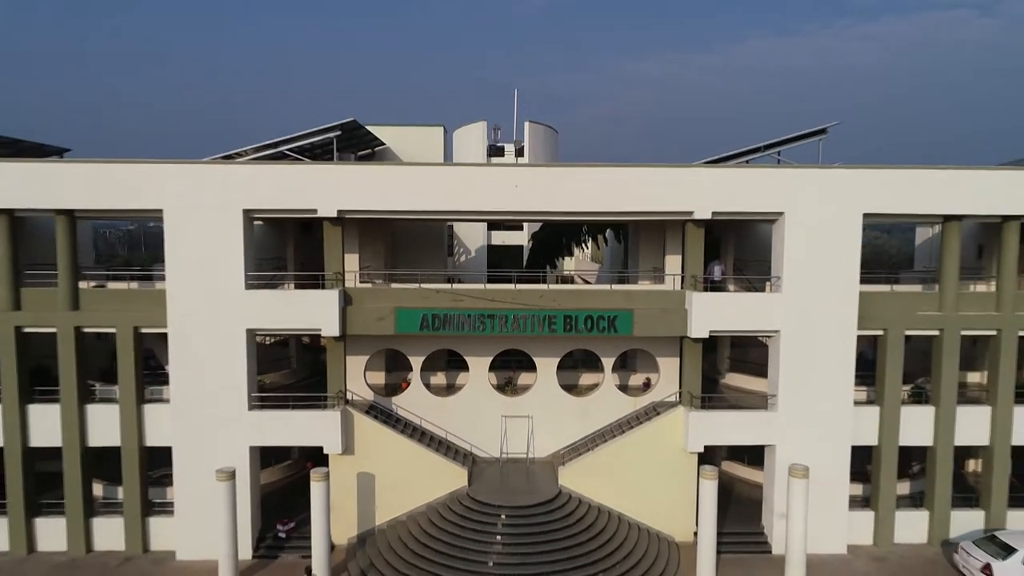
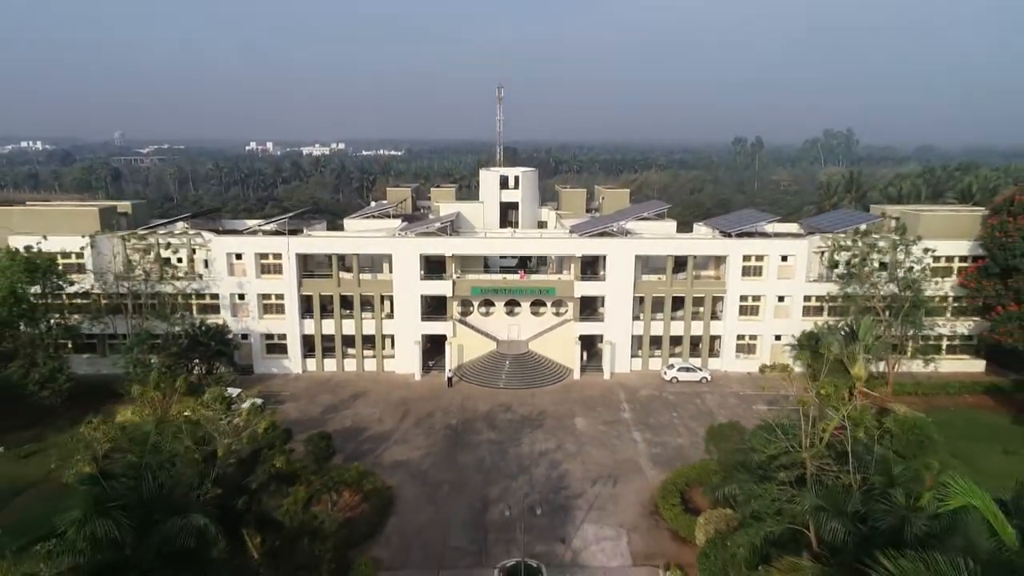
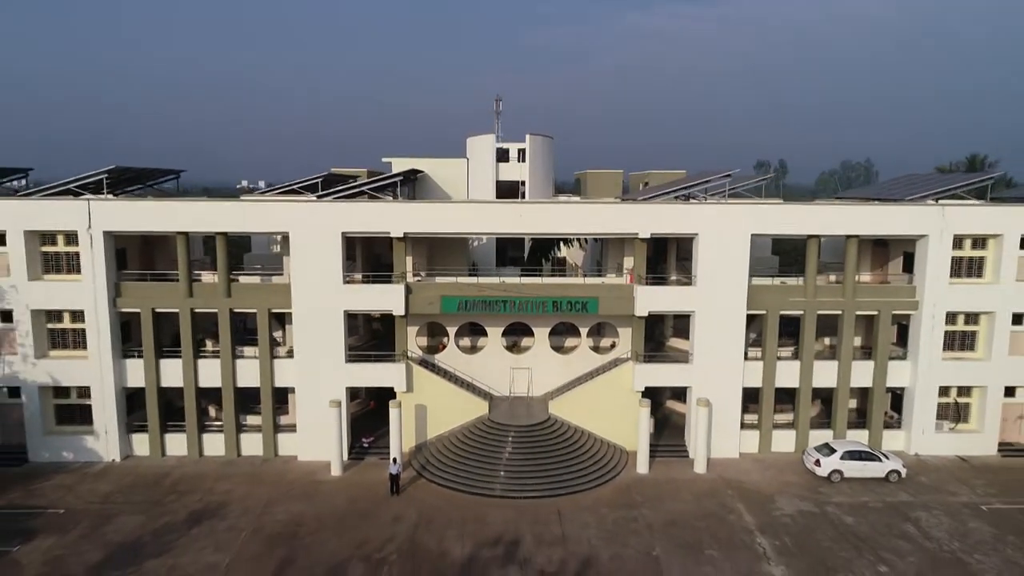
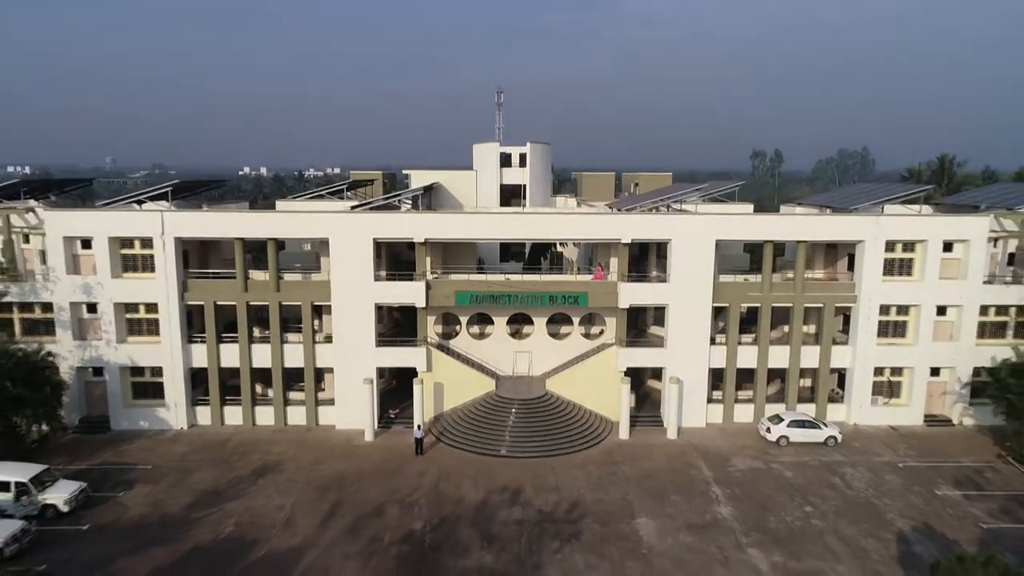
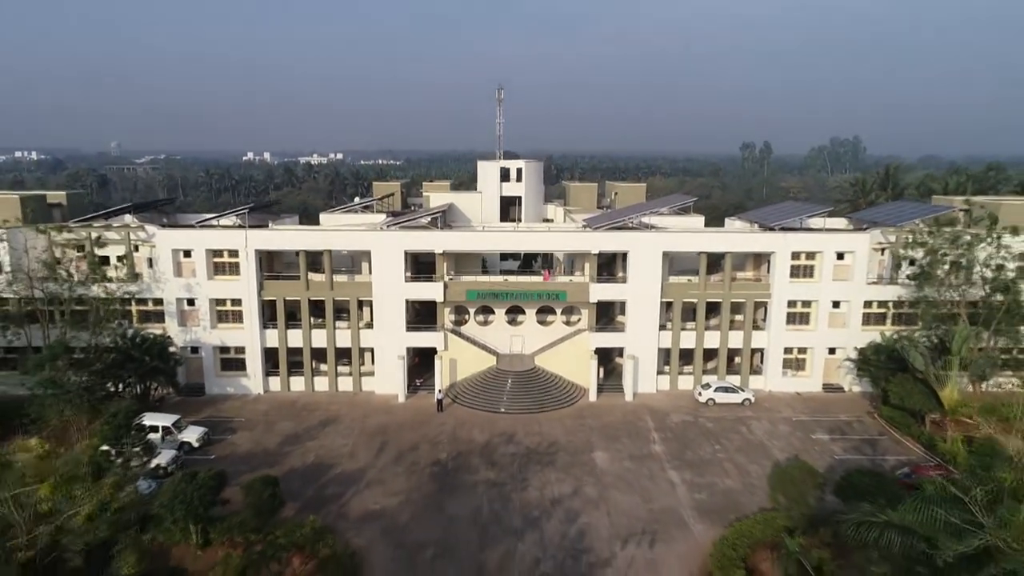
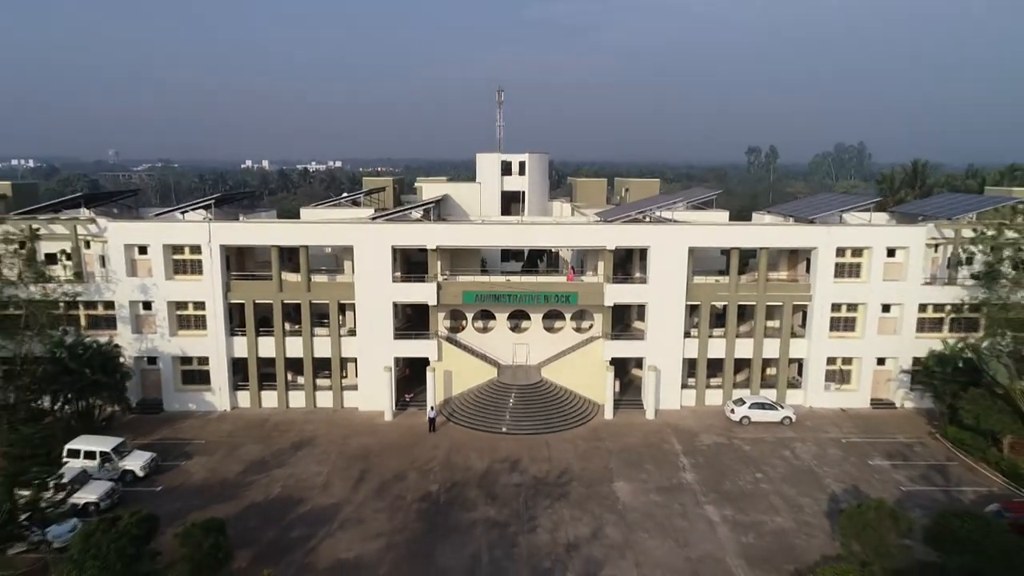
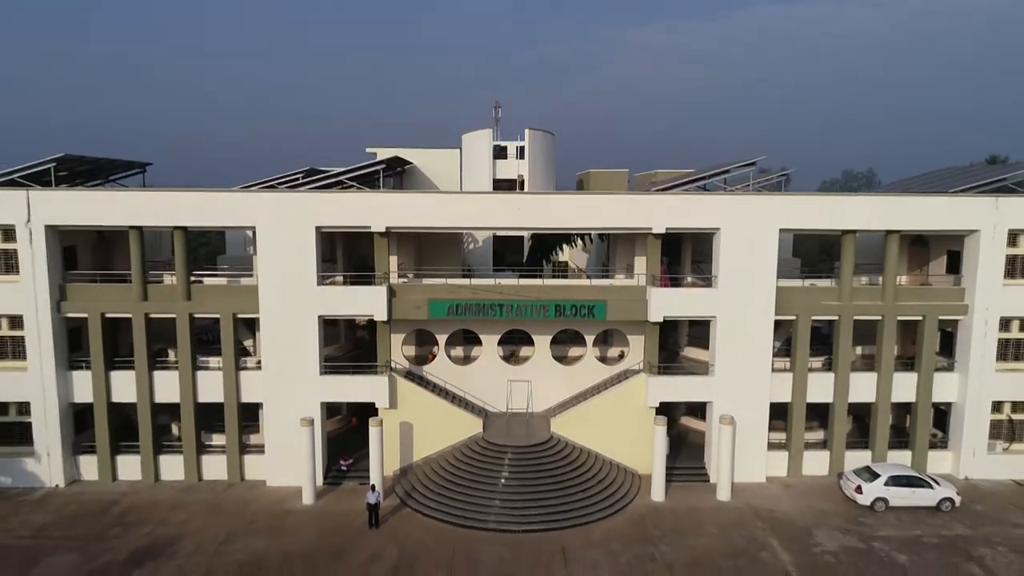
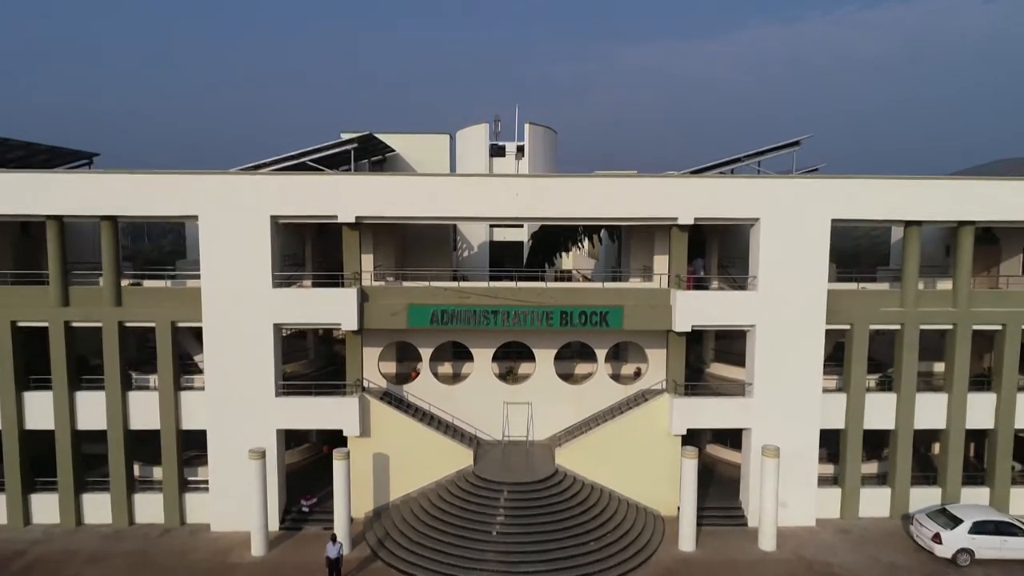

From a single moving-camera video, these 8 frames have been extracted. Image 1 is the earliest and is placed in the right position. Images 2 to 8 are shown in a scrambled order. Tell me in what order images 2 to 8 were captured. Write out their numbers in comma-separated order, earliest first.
8, 7, 3, 4, 6, 5, 2
